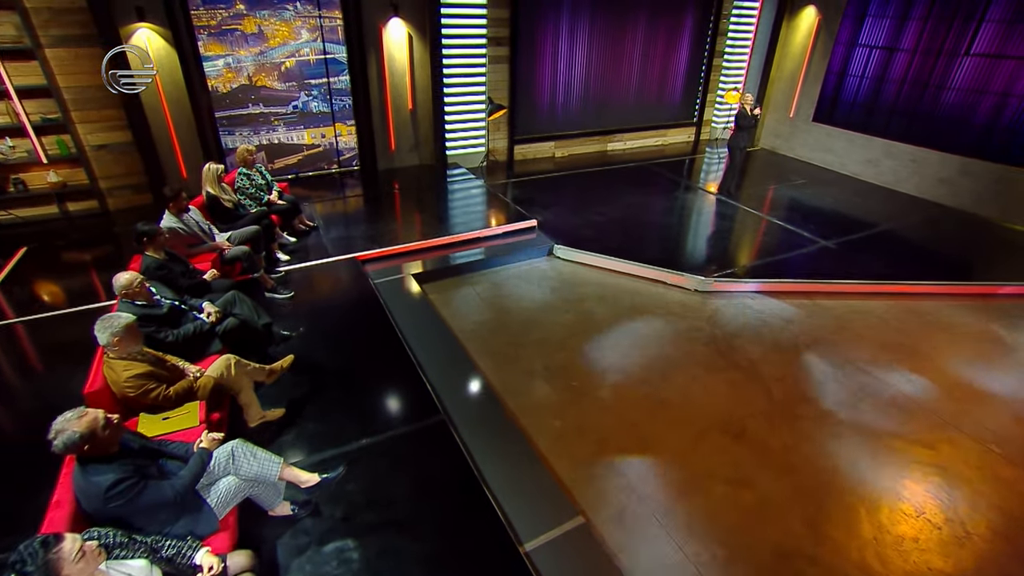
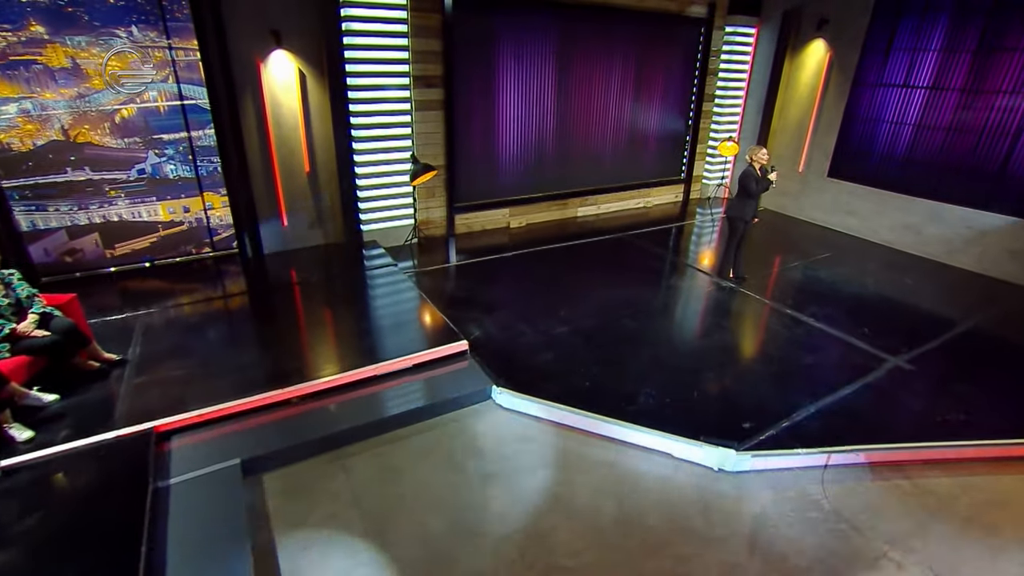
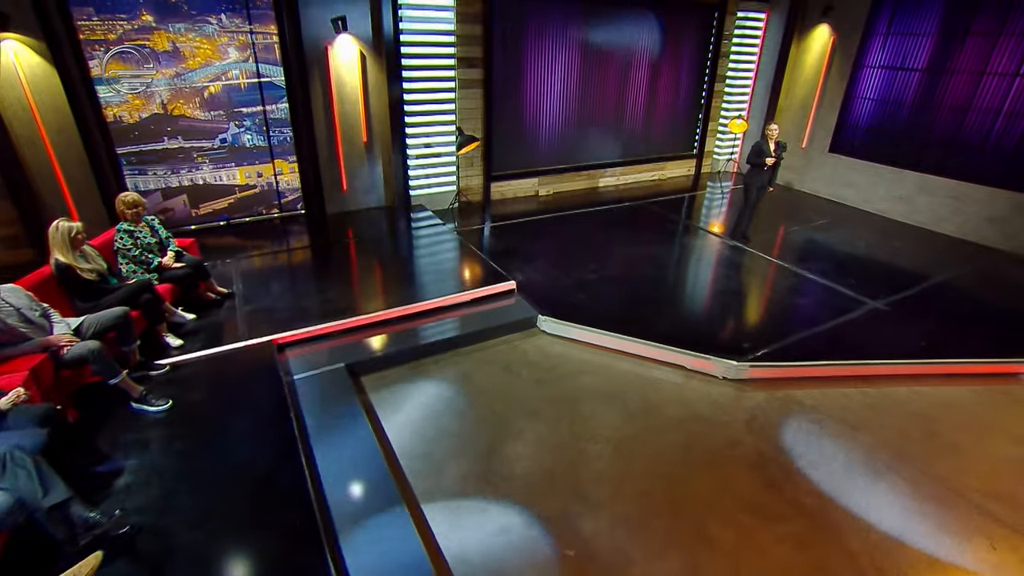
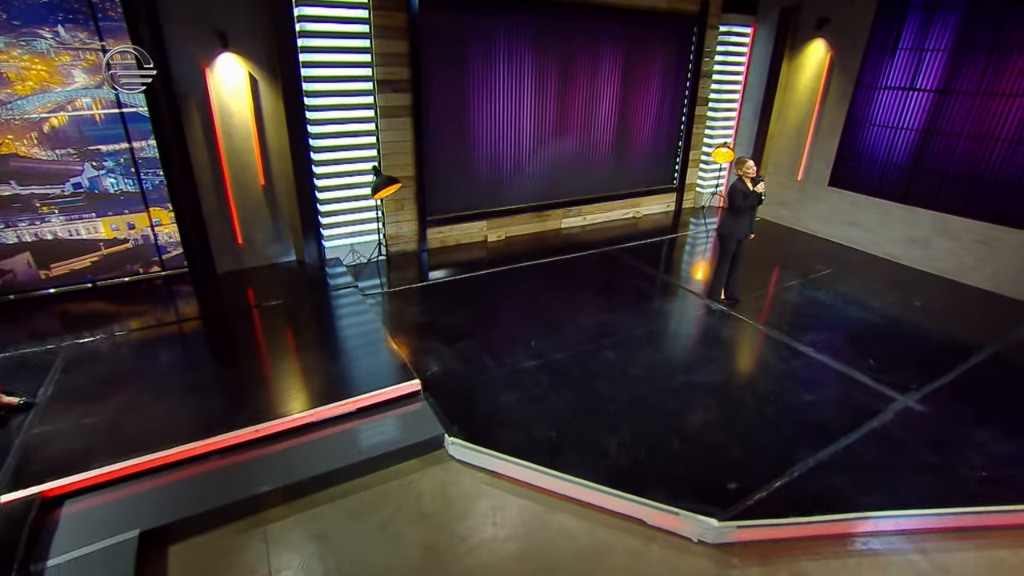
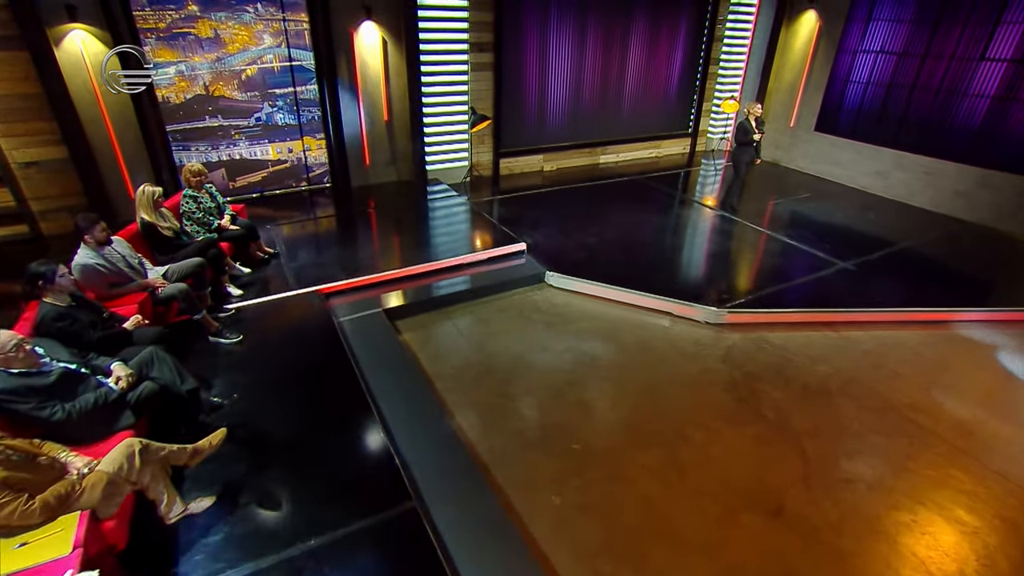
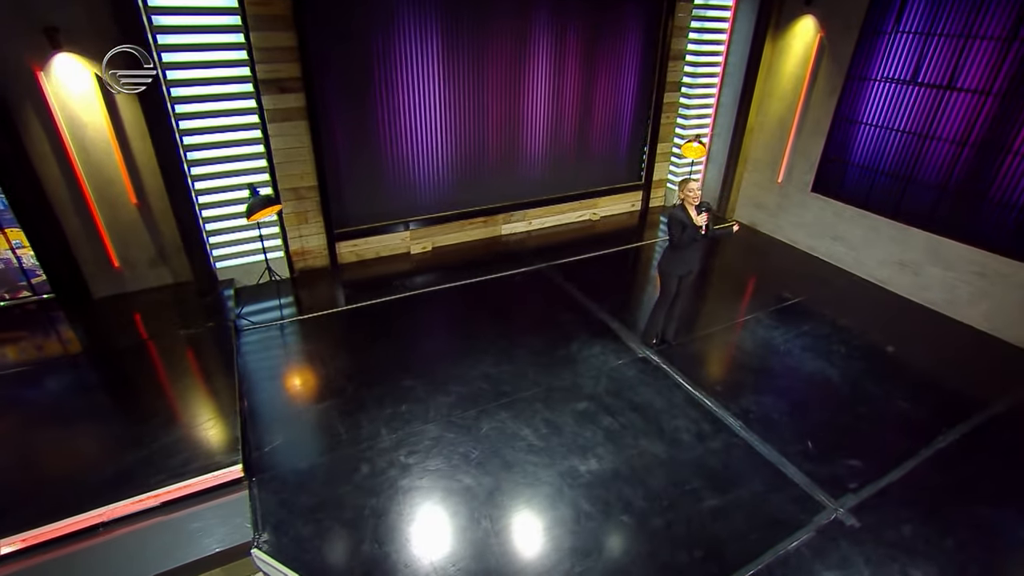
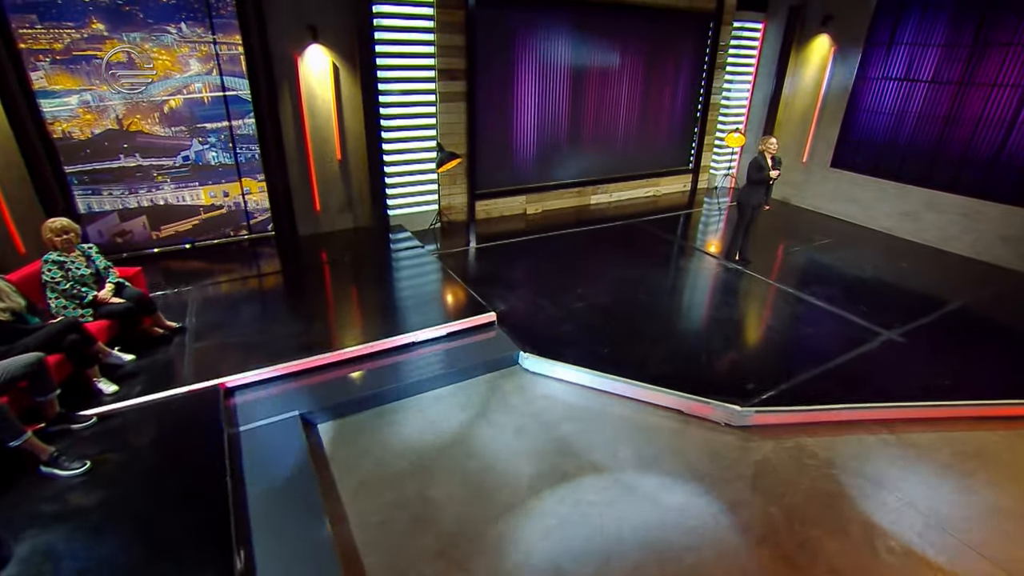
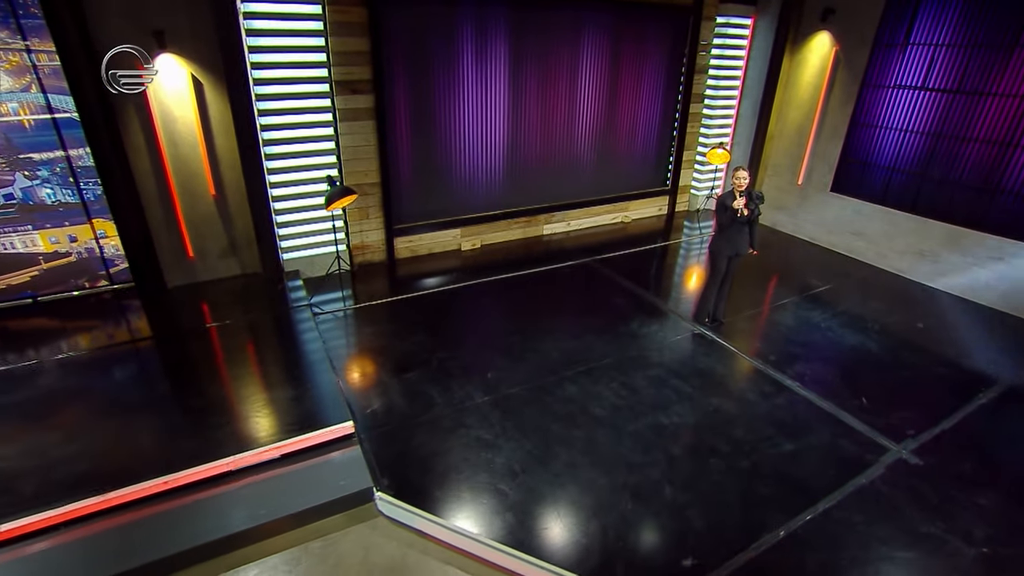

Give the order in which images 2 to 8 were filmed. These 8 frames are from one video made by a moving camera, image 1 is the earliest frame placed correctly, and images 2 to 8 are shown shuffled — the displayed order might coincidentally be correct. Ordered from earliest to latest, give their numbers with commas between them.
5, 3, 7, 2, 4, 8, 6
